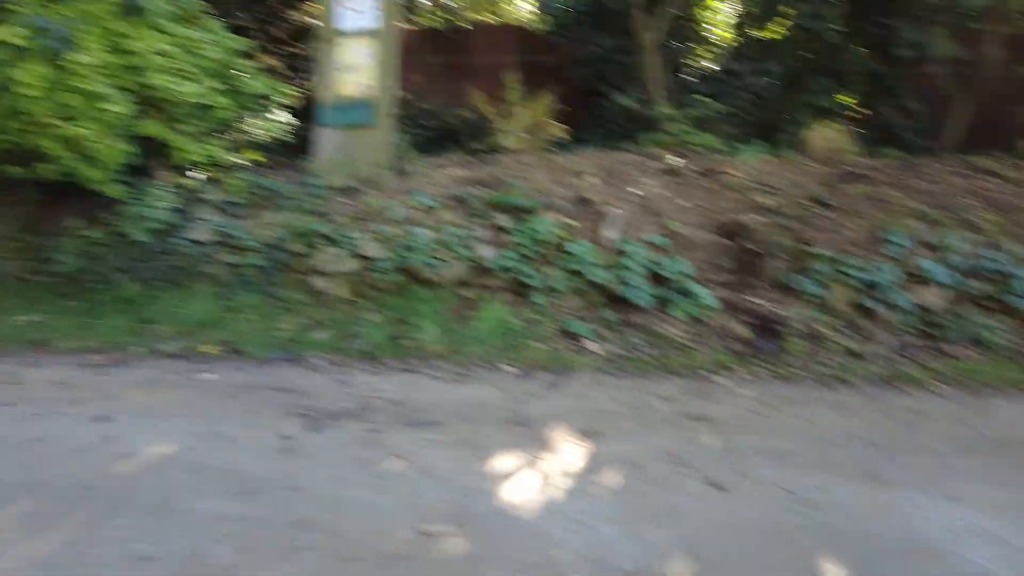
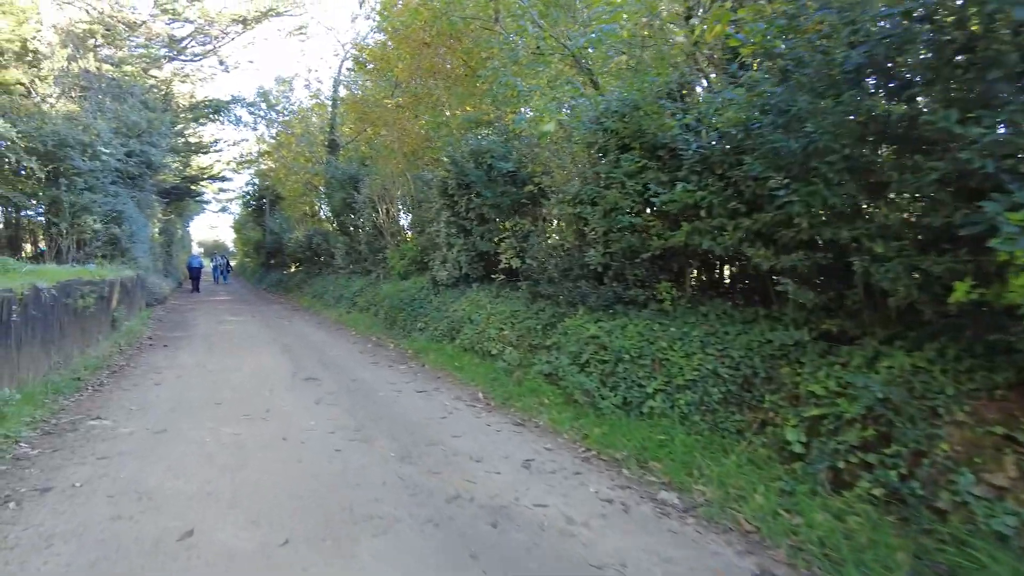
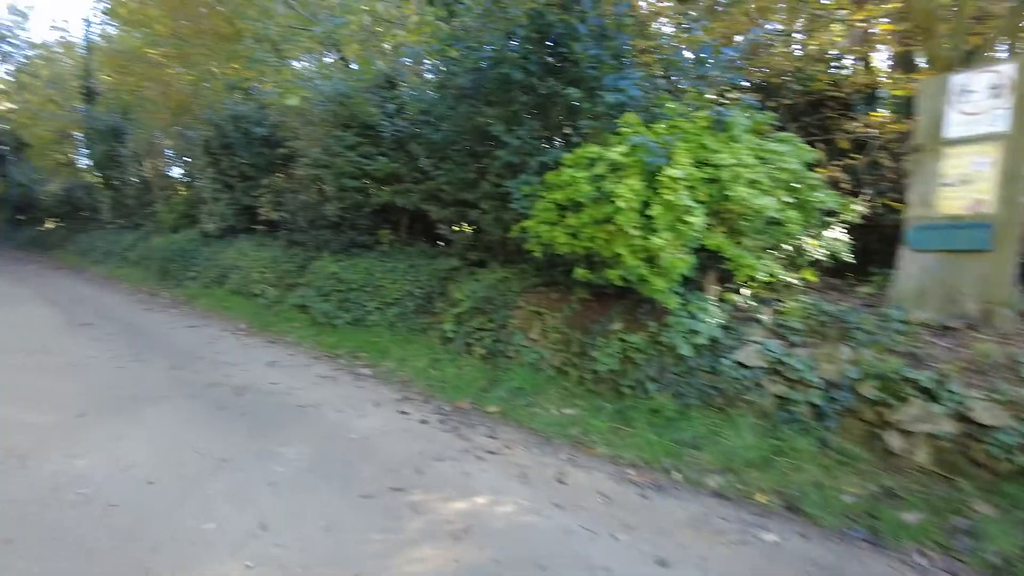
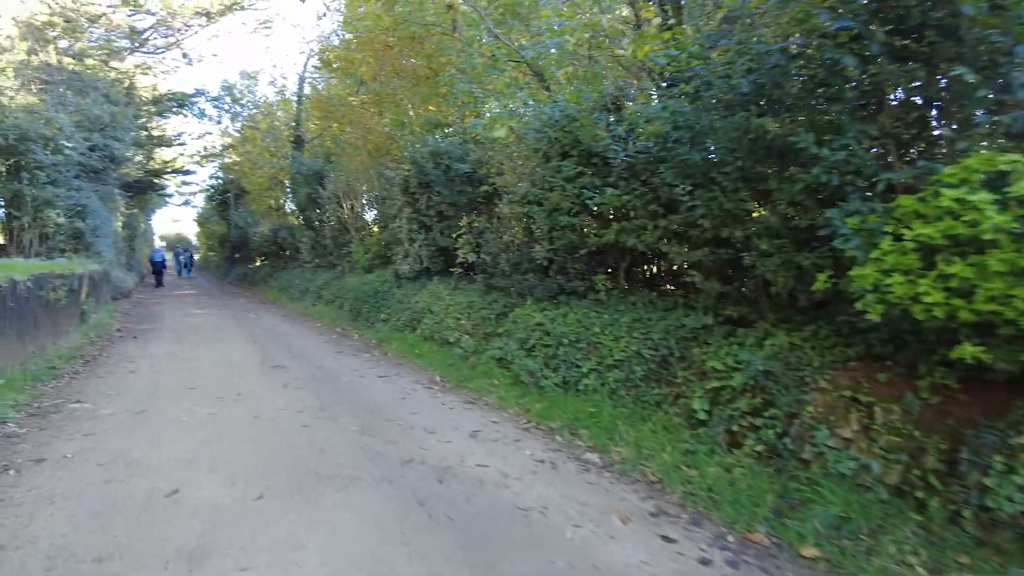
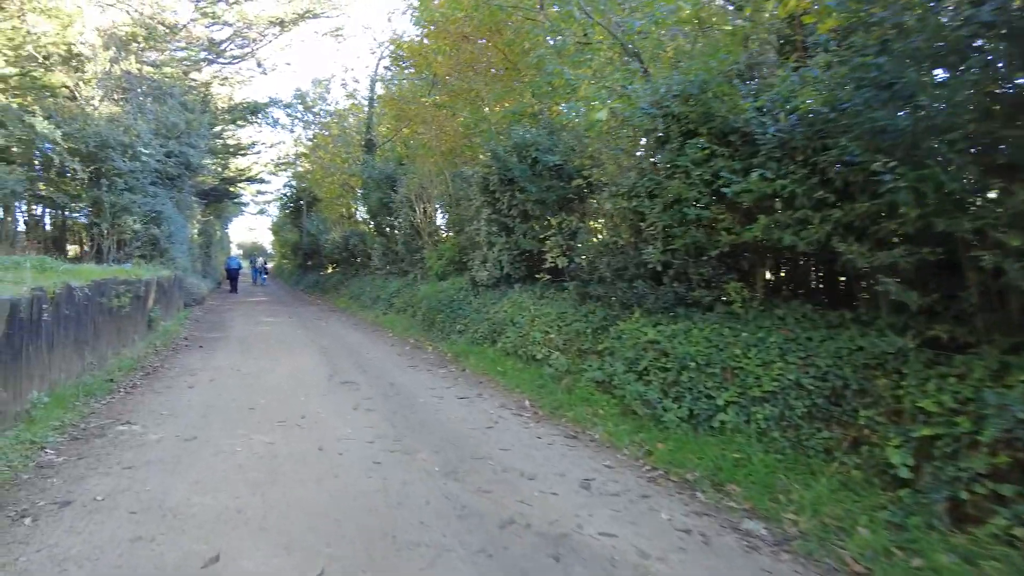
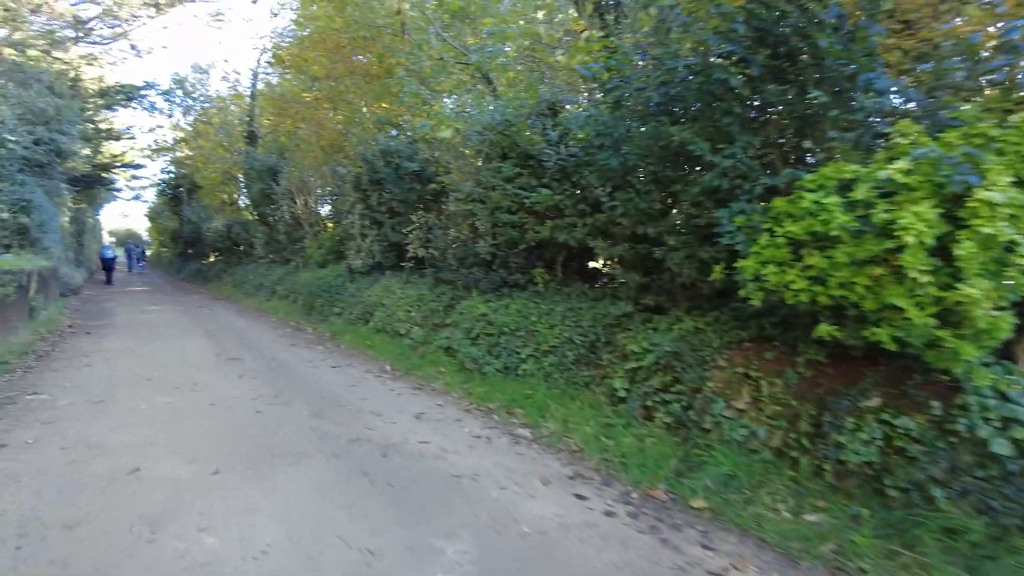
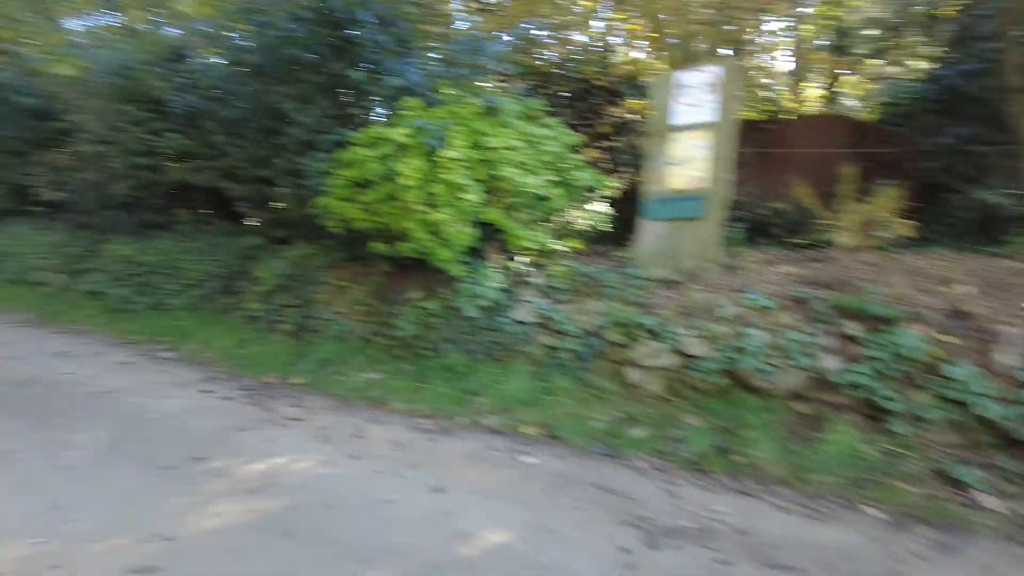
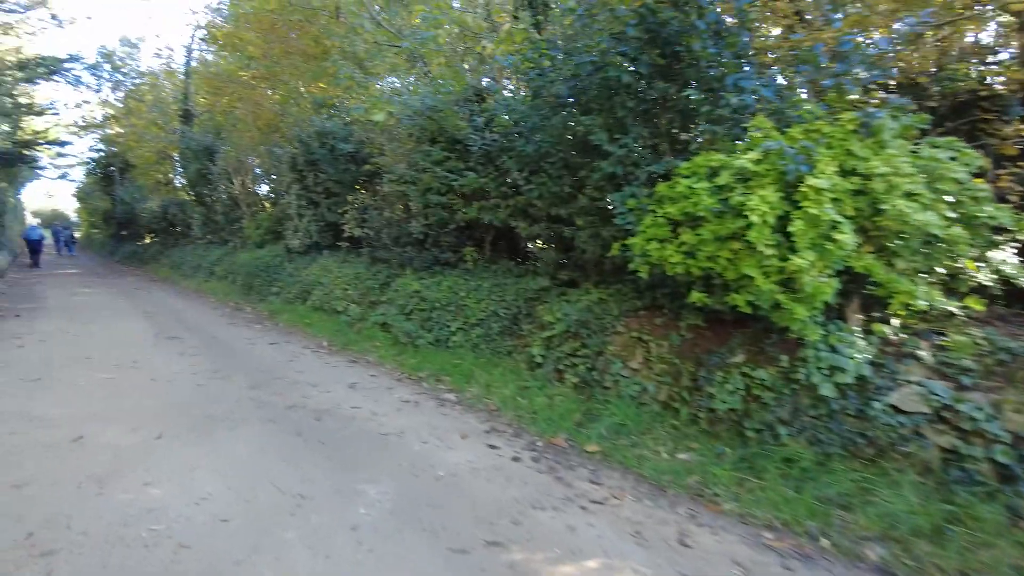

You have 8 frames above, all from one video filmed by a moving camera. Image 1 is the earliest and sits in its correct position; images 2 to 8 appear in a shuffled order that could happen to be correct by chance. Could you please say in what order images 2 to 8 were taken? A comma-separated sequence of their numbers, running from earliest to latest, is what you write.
7, 3, 8, 6, 4, 2, 5
